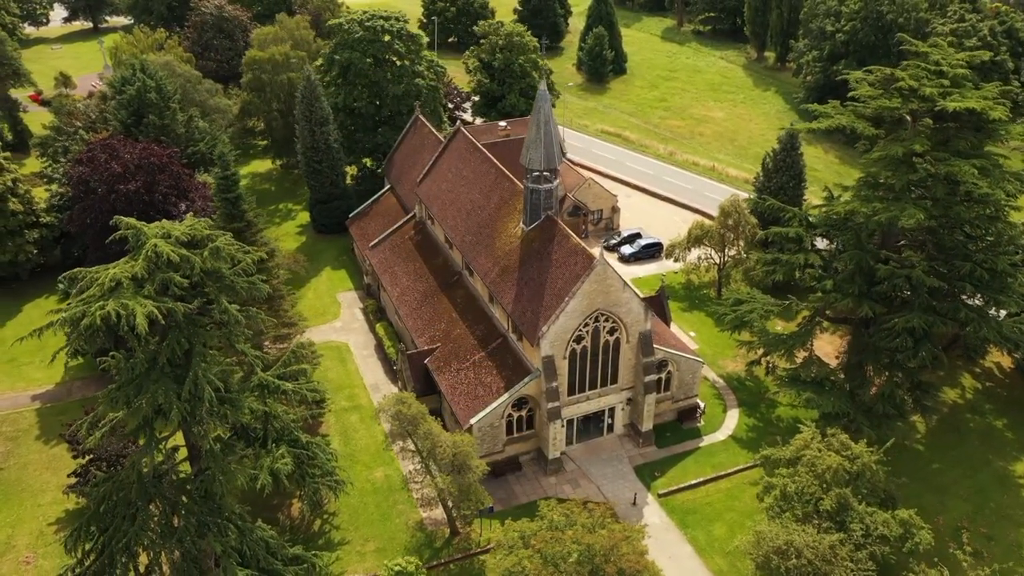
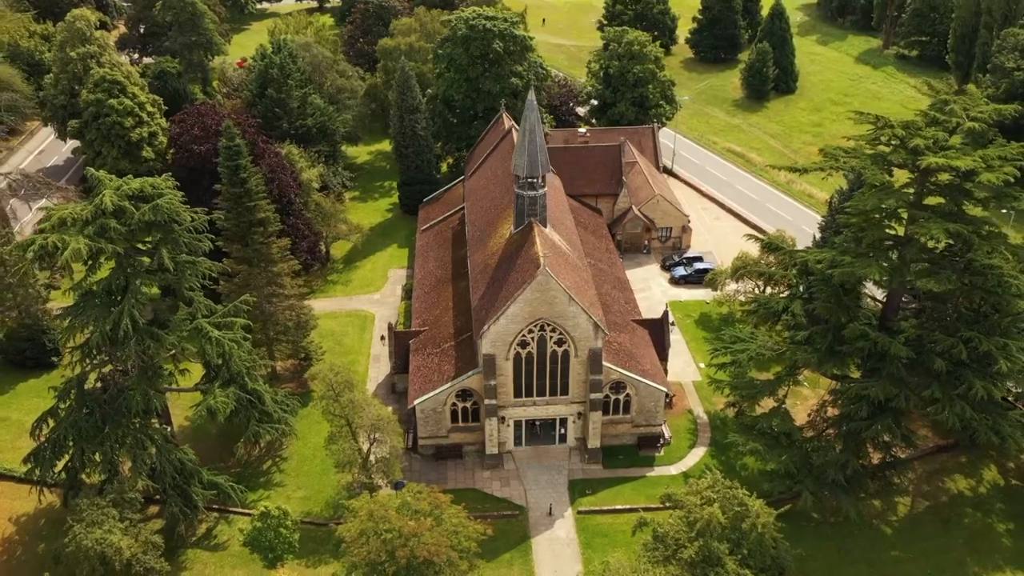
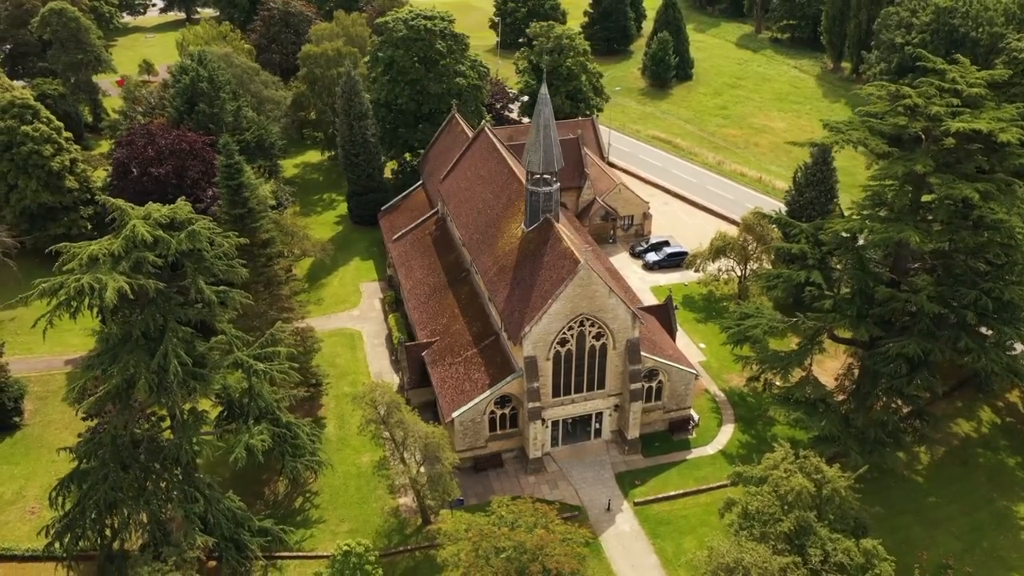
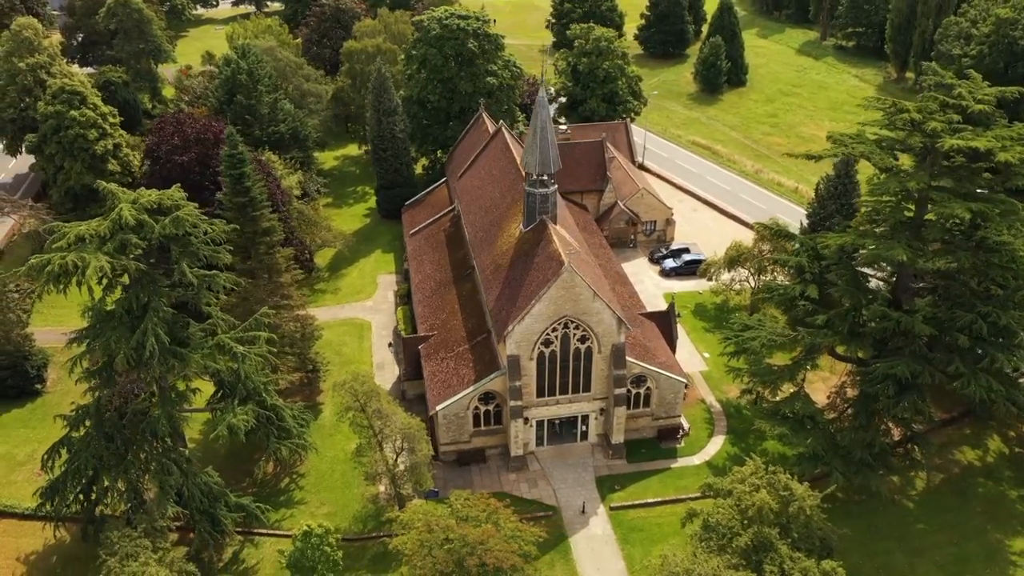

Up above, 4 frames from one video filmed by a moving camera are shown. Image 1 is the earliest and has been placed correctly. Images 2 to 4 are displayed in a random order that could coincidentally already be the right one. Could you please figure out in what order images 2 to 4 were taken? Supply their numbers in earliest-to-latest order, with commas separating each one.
3, 4, 2
